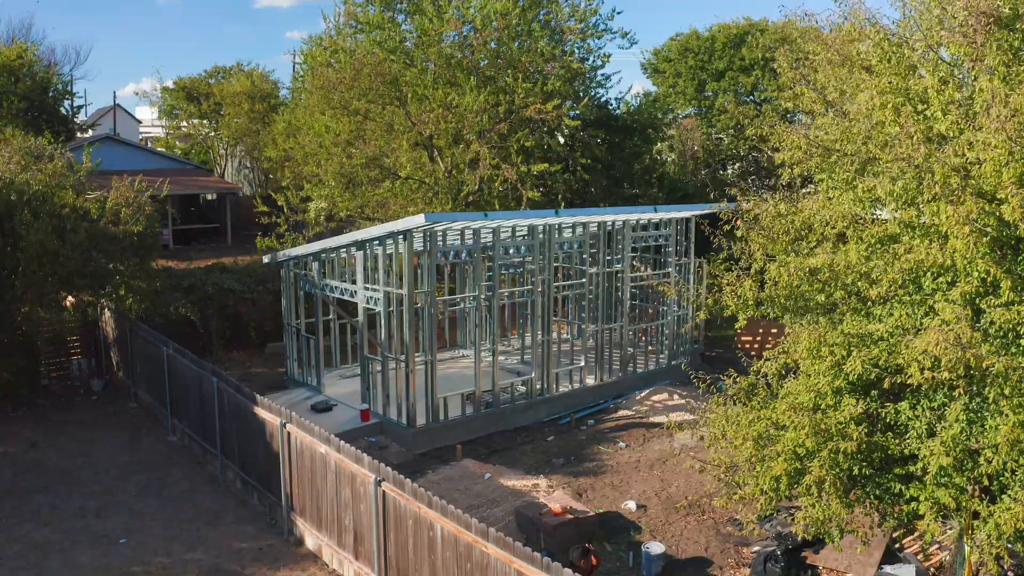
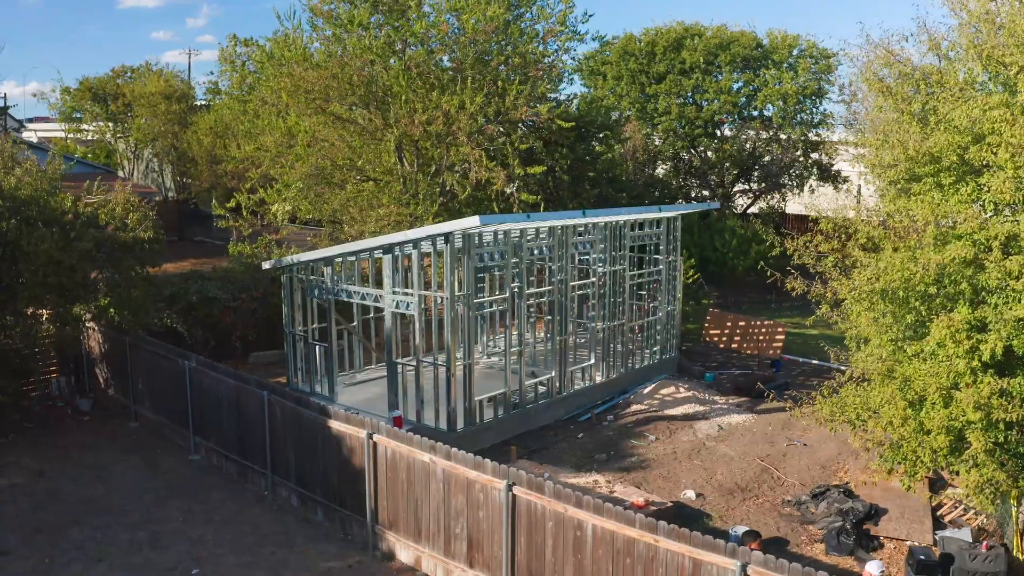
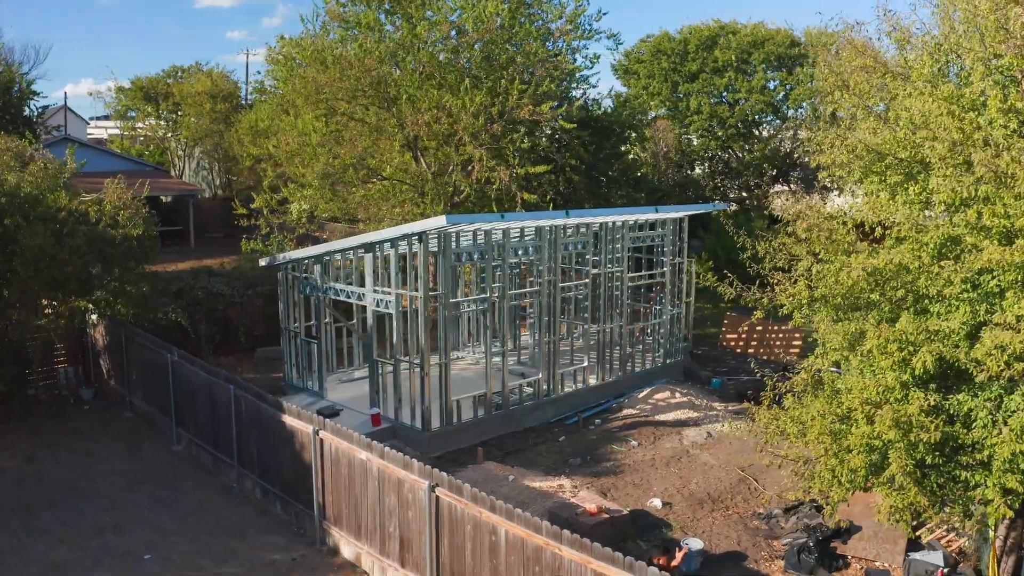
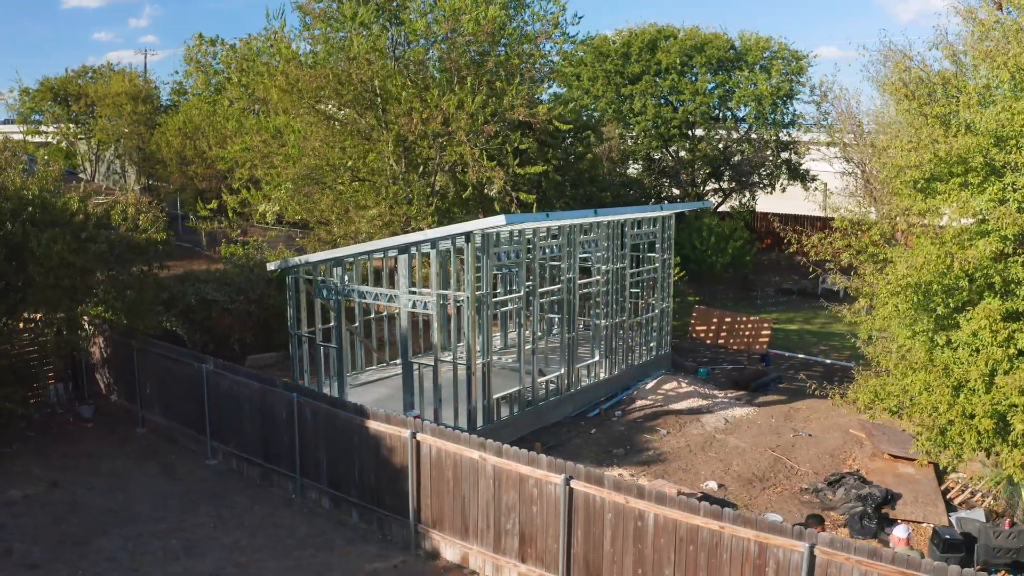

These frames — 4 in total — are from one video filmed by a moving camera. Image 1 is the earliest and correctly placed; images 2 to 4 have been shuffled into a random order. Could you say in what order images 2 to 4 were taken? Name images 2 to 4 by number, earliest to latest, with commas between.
3, 2, 4
